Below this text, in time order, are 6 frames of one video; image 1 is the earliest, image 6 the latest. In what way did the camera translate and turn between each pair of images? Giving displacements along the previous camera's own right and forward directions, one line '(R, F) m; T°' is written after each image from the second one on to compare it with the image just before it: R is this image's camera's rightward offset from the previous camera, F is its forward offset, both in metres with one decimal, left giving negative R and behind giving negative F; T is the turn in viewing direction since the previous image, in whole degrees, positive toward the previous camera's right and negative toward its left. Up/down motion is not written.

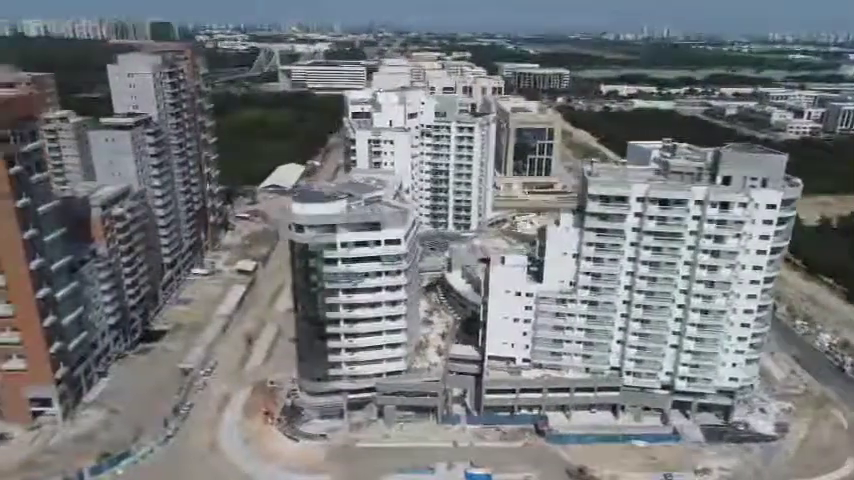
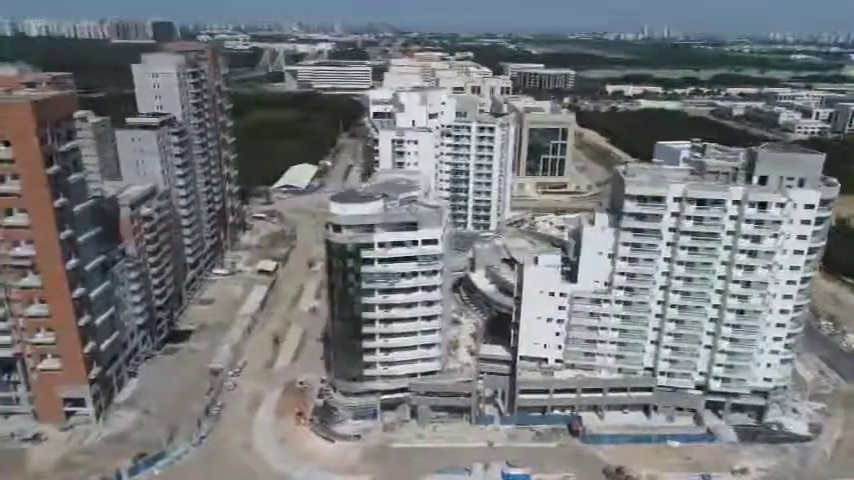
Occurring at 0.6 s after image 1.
(-2.8, +0.1) m; 0°
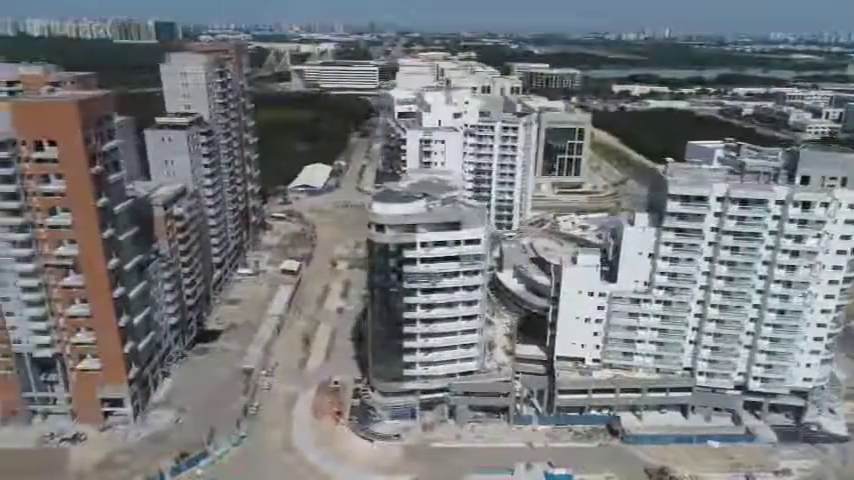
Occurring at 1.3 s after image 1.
(-3.1, +0.1) m; 0°
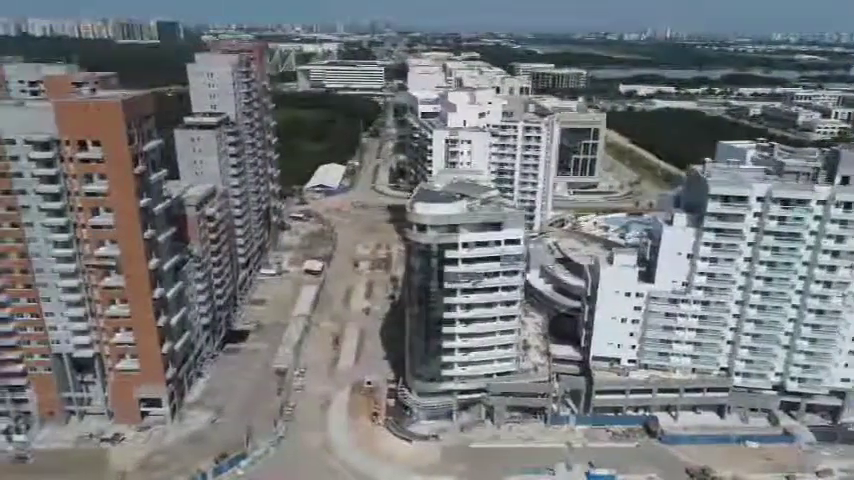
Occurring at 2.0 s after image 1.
(-3.0, 0.0) m; 0°
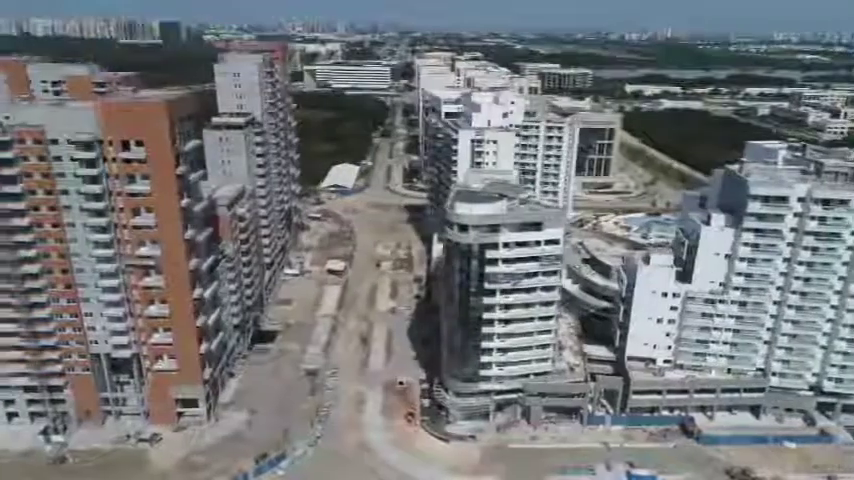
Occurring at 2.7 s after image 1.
(-2.9, 0.0) m; 0°
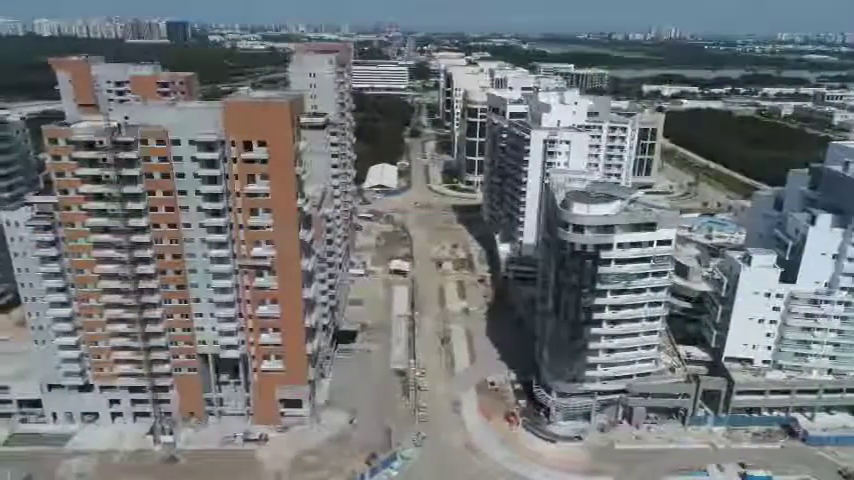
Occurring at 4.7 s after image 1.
(-8.3, 0.0) m; 0°
